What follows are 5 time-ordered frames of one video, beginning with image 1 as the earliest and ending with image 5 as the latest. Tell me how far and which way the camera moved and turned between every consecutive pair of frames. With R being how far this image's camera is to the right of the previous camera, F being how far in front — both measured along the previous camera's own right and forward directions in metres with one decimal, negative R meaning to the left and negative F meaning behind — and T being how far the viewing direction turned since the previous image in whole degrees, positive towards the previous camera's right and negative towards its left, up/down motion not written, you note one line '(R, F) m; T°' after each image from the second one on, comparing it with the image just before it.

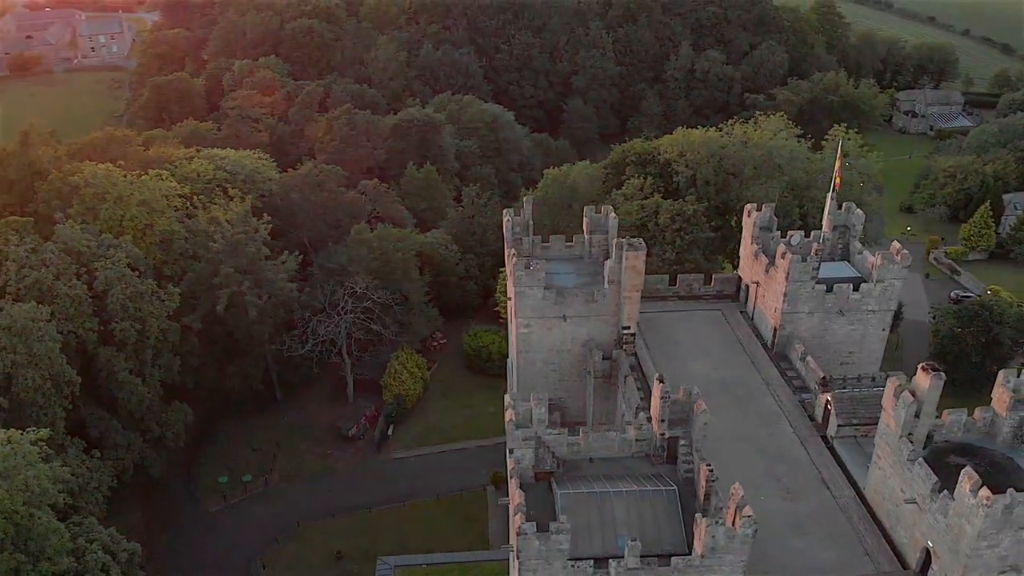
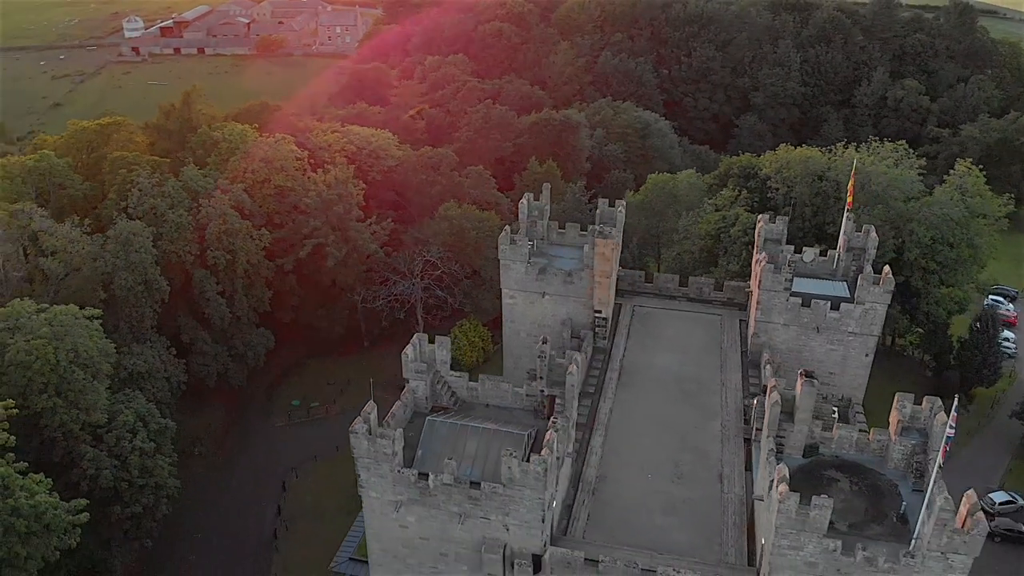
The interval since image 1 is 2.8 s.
(+10.0, -1.9) m; -15°
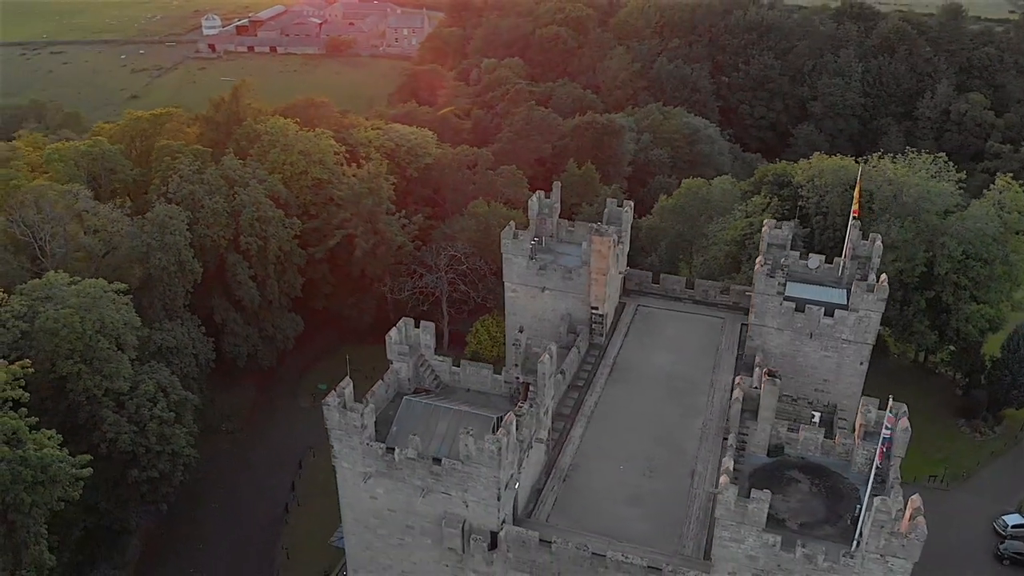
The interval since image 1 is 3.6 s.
(+3.0, -0.9) m; -5°
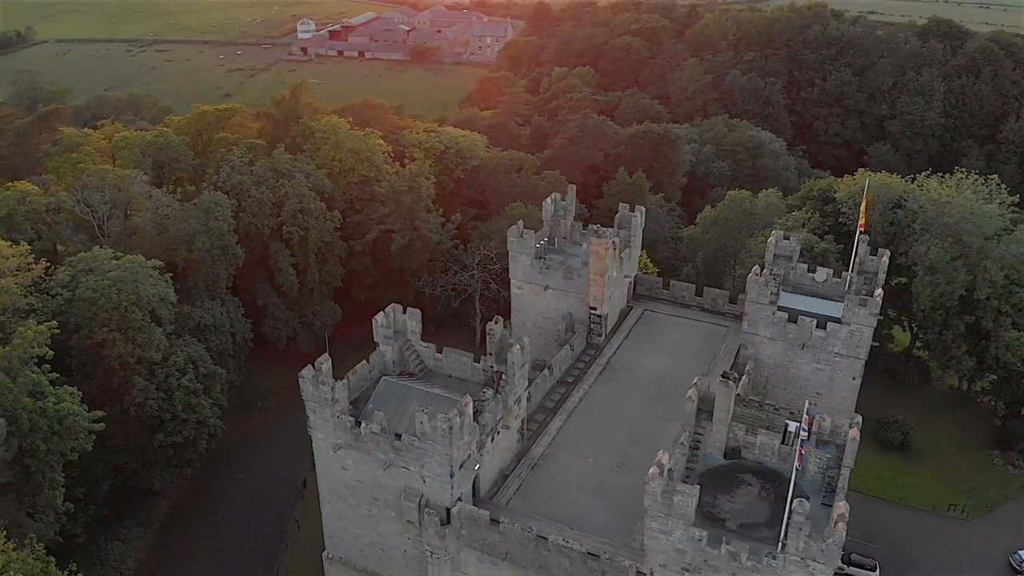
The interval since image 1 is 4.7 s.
(+3.9, -1.0) m; -6°
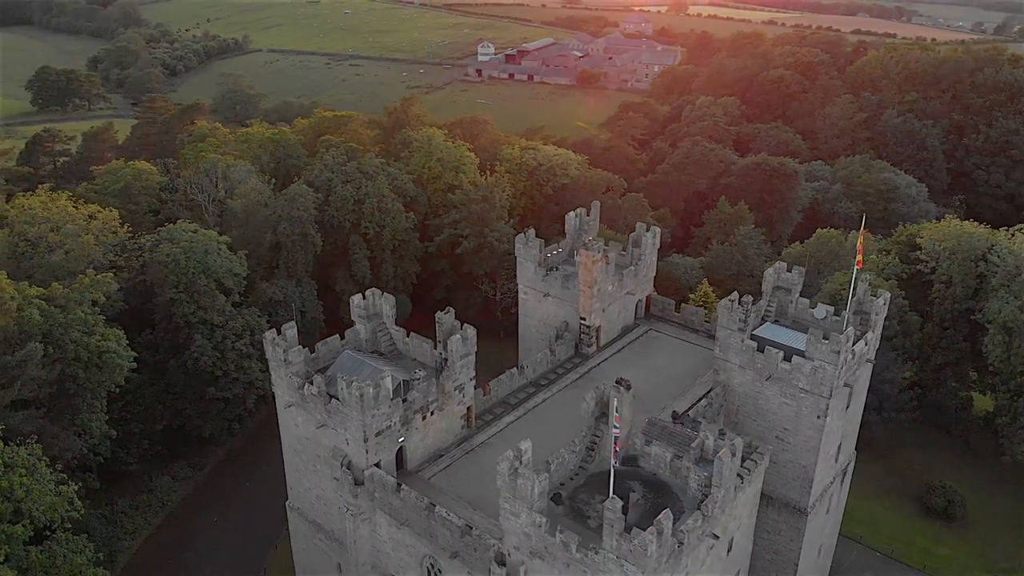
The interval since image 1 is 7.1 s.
(+8.8, -1.2) m; -13°
